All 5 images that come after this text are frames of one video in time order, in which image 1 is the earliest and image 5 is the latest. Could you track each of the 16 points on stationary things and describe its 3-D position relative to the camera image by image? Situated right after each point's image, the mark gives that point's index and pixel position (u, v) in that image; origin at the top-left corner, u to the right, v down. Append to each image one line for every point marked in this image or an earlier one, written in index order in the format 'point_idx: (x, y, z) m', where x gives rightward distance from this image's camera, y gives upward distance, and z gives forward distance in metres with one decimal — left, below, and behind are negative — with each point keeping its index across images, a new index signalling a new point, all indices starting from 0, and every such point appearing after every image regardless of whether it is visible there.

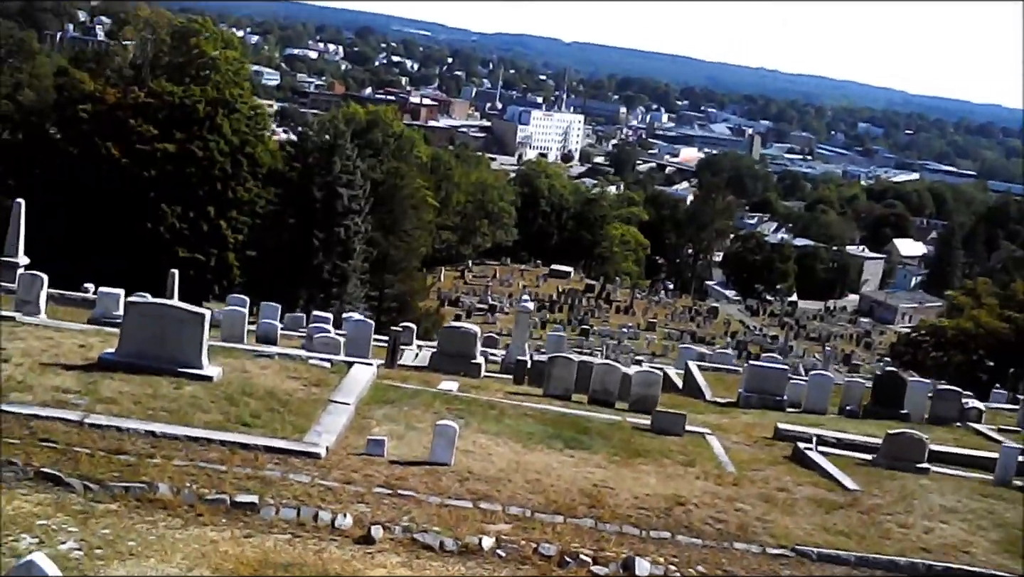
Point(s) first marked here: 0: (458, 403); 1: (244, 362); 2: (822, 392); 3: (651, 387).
0: (-0.5, -1.0, +9.5) m
1: (-2.3, -0.6, +9.5) m
2: (+3.8, -1.3, +13.5) m
3: (+1.4, -1.0, +11.1) m
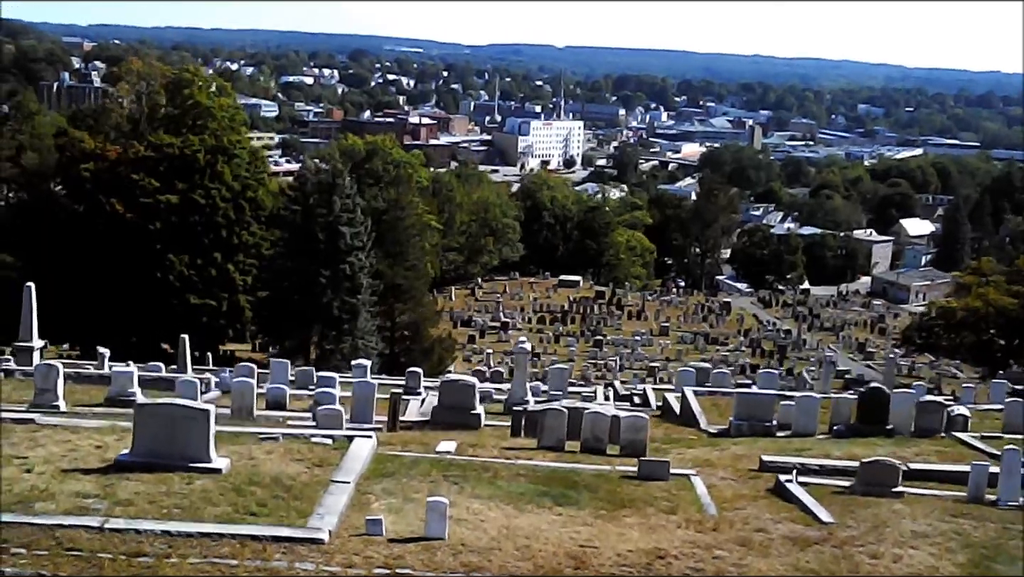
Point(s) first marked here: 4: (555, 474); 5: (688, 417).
0: (-0.5, -1.6, +10.1) m
1: (-2.4, -1.4, +10.1) m
2: (+3.8, -1.6, +14.1) m
3: (+1.3, -1.5, +11.6) m
4: (+0.4, -1.7, +10.0) m
5: (+2.5, -1.8, +15.6) m
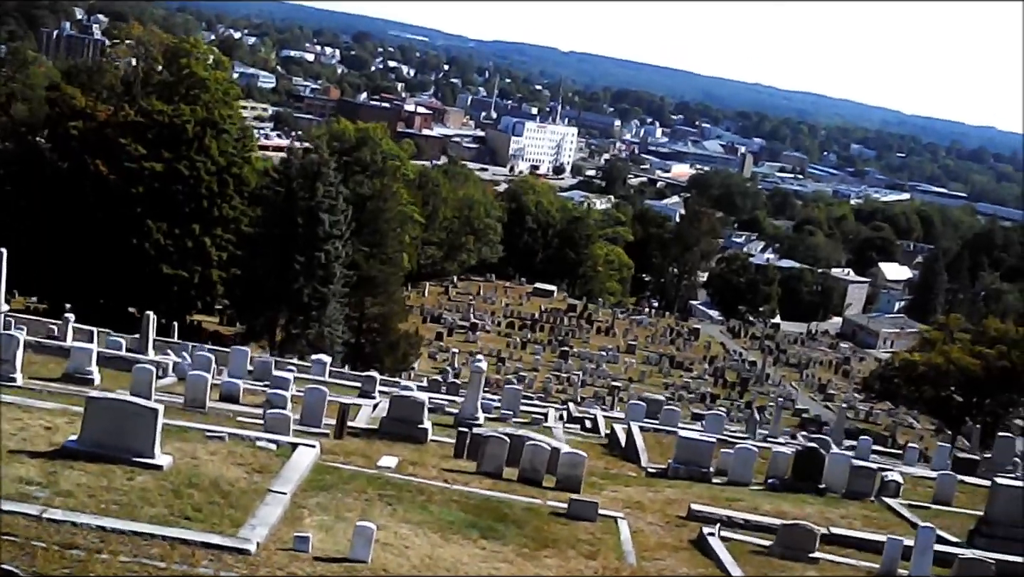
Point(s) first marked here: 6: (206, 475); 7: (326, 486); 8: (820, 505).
0: (-1.1, -1.9, +10.4) m
1: (-3.0, -1.5, +10.4) m
2: (+3.0, -2.3, +14.5) m
3: (+0.7, -1.9, +12.0) m
4: (-0.2, -2.0, +10.4) m
5: (+1.7, -2.3, +15.9) m
6: (-2.6, -1.6, +9.4) m
7: (-1.7, -1.8, +10.1) m
8: (+3.8, -2.7, +13.8) m
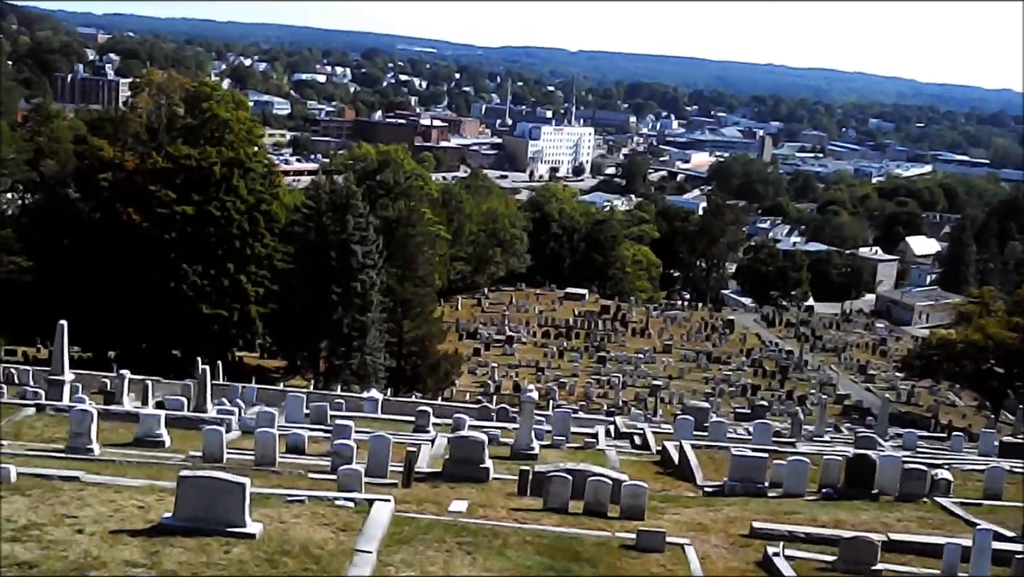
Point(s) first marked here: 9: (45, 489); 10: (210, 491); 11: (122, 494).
0: (-0.5, -2.4, +10.9) m
1: (-2.3, -2.2, +10.9) m
2: (+3.9, -2.5, +14.9) m
3: (+1.4, -2.3, +12.5) m
4: (+0.5, -2.5, +10.9) m
5: (+2.5, -2.7, +16.4) m
6: (-2.0, -2.3, +10.0) m
7: (-1.0, -2.4, +10.6) m
8: (+4.7, -2.8, +14.2) m
9: (-4.7, -2.0, +11.1) m
10: (-2.7, -1.8, +10.0) m
11: (-3.9, -2.0, +11.1) m
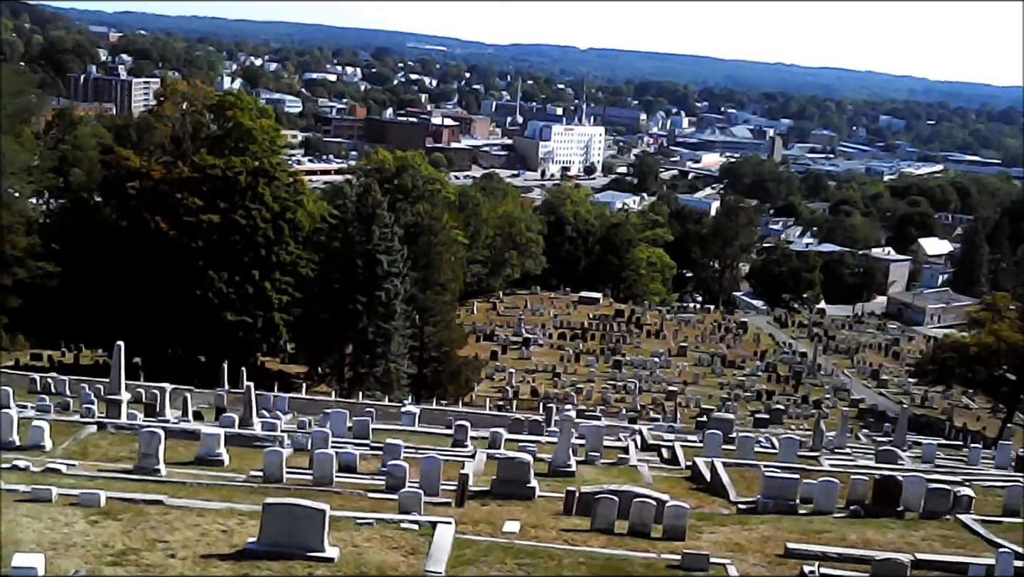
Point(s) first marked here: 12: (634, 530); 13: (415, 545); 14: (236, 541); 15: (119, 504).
0: (+0.1, -2.8, +11.7) m
1: (-1.7, -2.6, +11.8) m
2: (+4.5, -2.9, +15.7) m
3: (+2.0, -2.7, +13.3) m
4: (+1.0, -2.9, +11.7) m
5: (+3.2, -3.1, +17.2) m
6: (-1.4, -2.7, +10.8) m
7: (-0.4, -2.8, +11.4) m
8: (+5.3, -3.2, +15.0) m
9: (-4.1, -2.4, +12.0) m
10: (-2.2, -2.2, +10.9) m
11: (-3.3, -2.4, +11.9) m
12: (+1.5, -2.9, +13.4) m
13: (-1.0, -2.6, +11.6) m
14: (-2.8, -2.5, +11.2) m
15: (-4.4, -2.4, +12.2) m
